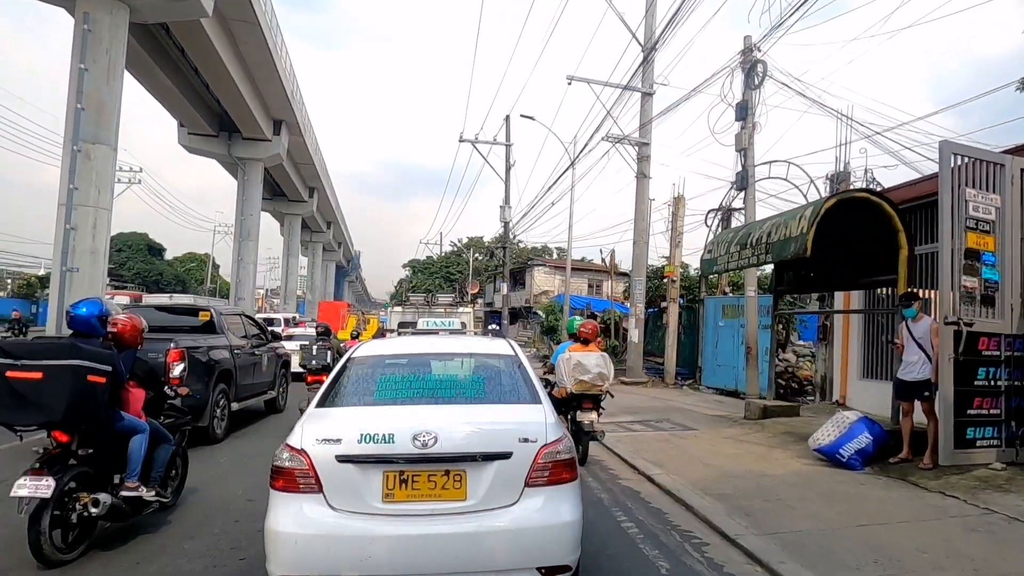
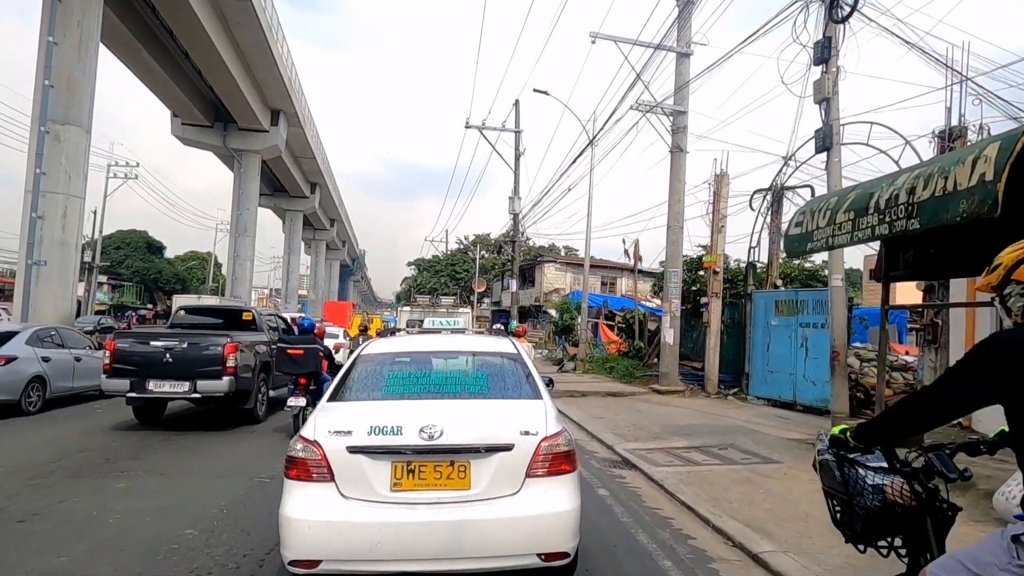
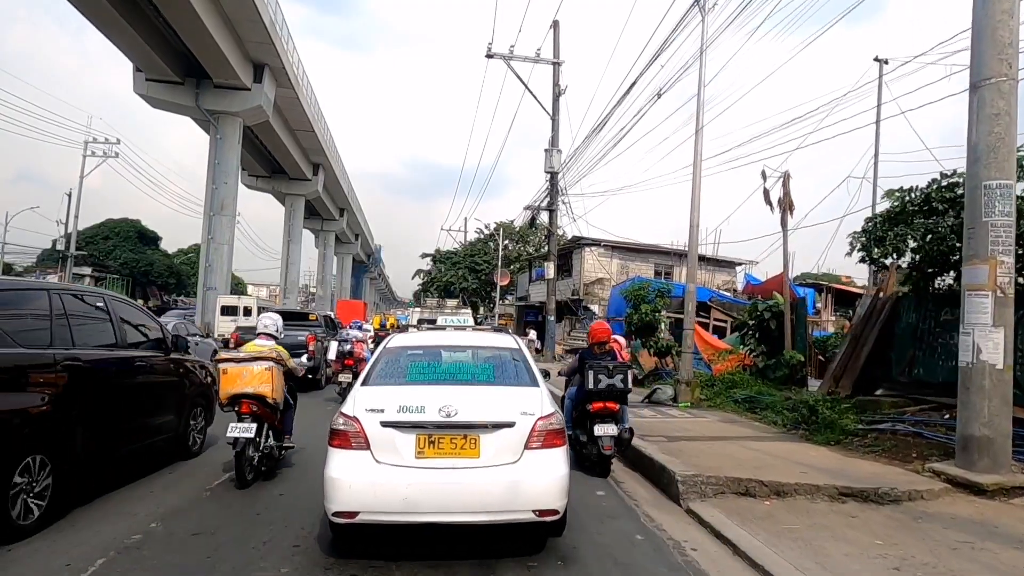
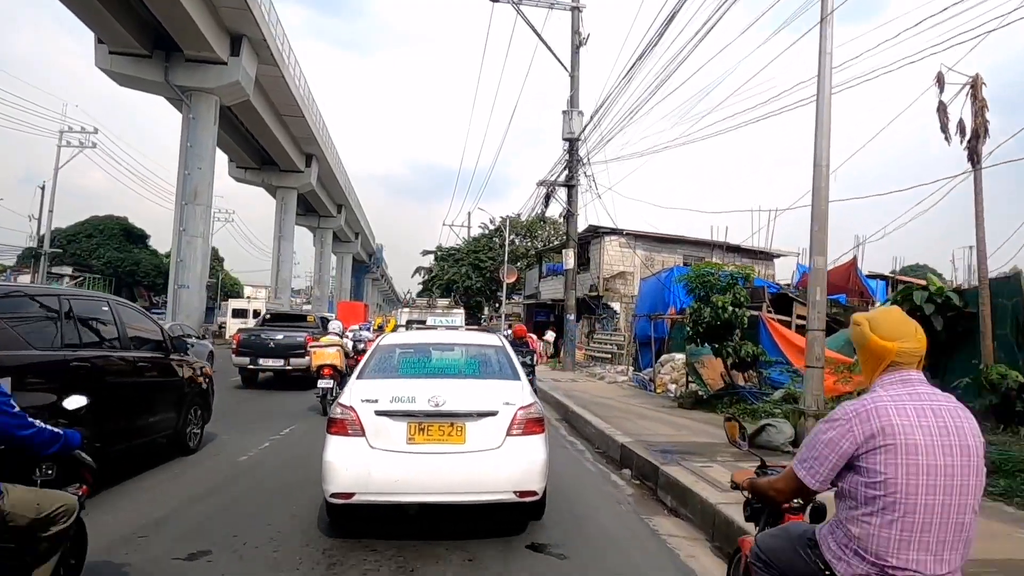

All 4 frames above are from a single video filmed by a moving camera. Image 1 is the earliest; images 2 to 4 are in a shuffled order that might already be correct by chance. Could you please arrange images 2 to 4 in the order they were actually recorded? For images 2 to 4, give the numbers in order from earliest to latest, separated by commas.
2, 3, 4
